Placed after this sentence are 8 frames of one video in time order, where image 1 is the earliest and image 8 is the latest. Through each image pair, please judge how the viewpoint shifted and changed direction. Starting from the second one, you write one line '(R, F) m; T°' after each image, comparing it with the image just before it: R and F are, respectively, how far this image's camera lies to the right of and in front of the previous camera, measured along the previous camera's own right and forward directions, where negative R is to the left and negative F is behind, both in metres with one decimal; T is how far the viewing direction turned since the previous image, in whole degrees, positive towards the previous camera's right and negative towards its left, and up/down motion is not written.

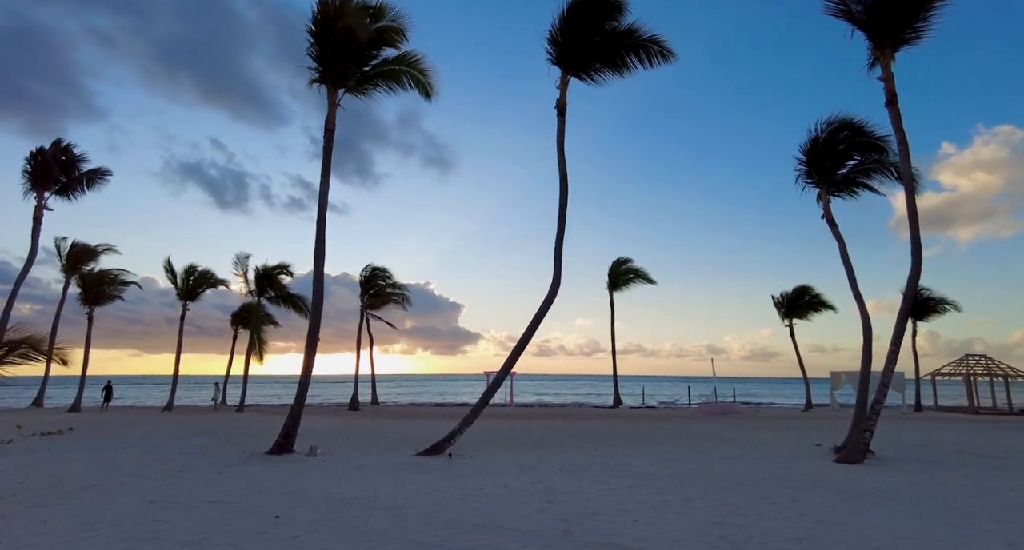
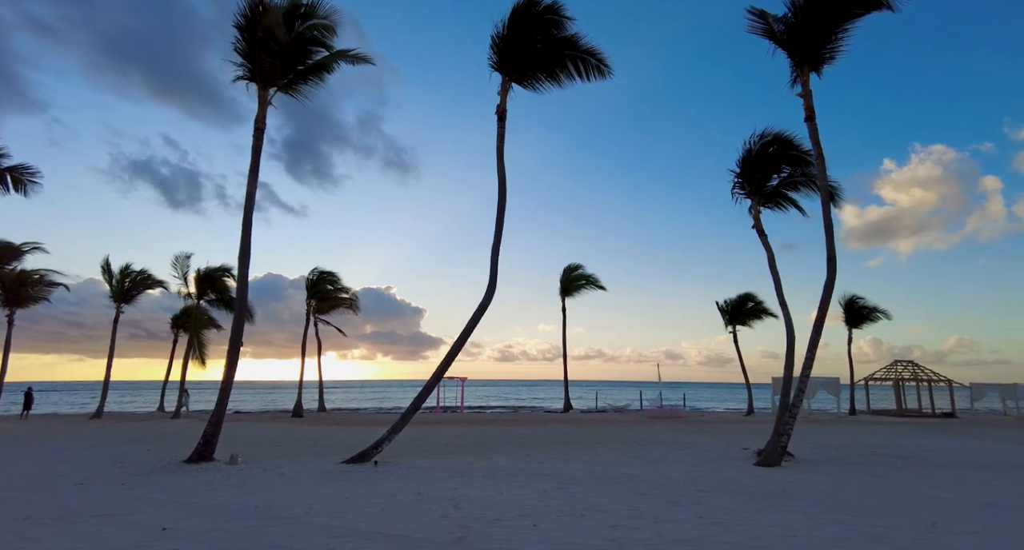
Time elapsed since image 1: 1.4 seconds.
(+0.4, 0.0) m; +4°
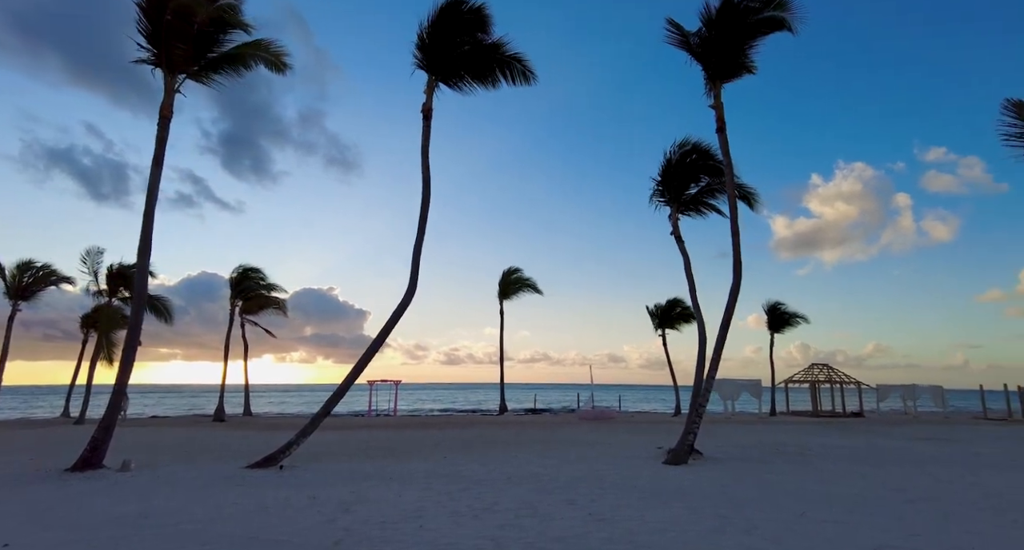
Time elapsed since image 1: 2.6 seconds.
(+0.4, 0.0) m; +6°
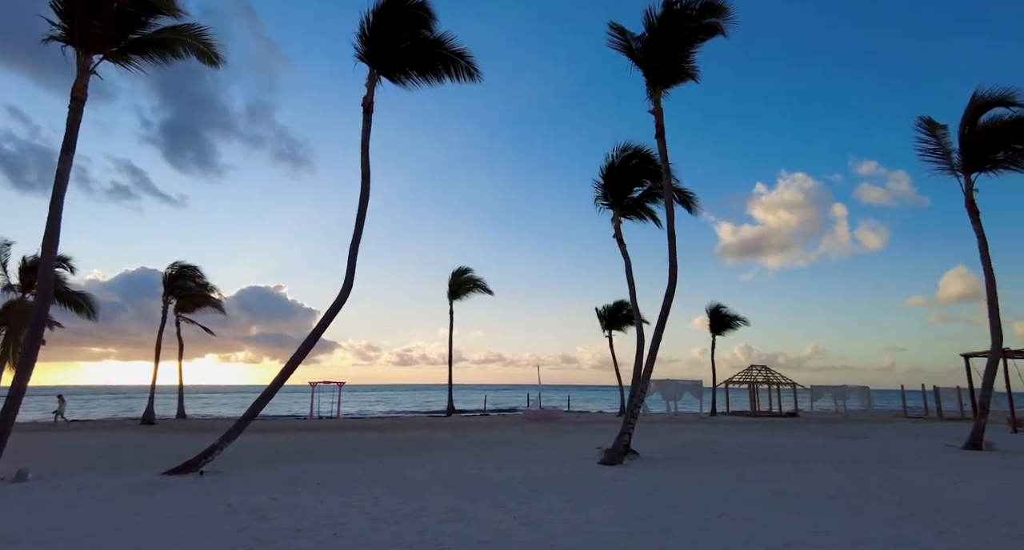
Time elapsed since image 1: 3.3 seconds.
(+0.2, +0.1) m; +5°
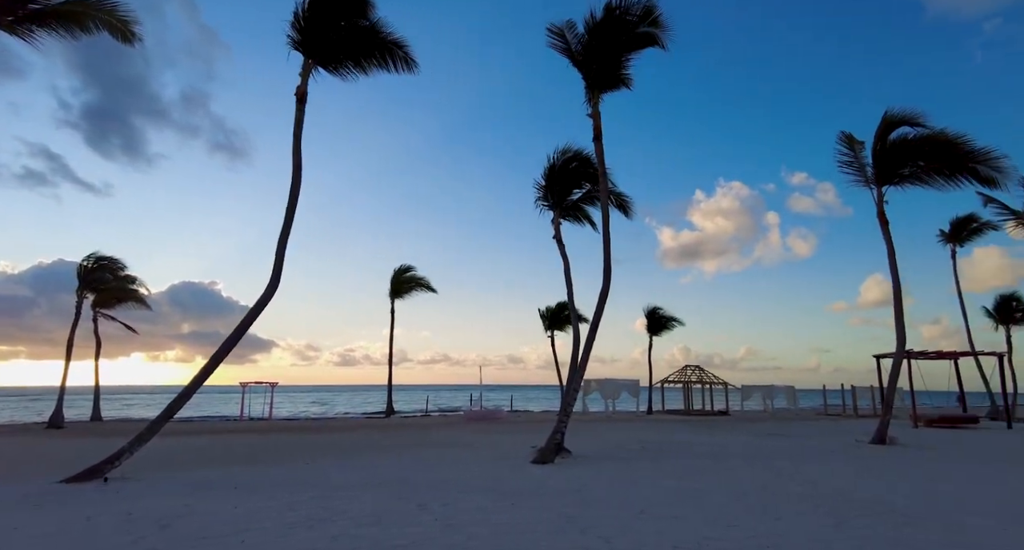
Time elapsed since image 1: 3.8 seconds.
(+0.2, 0.0) m; +6°
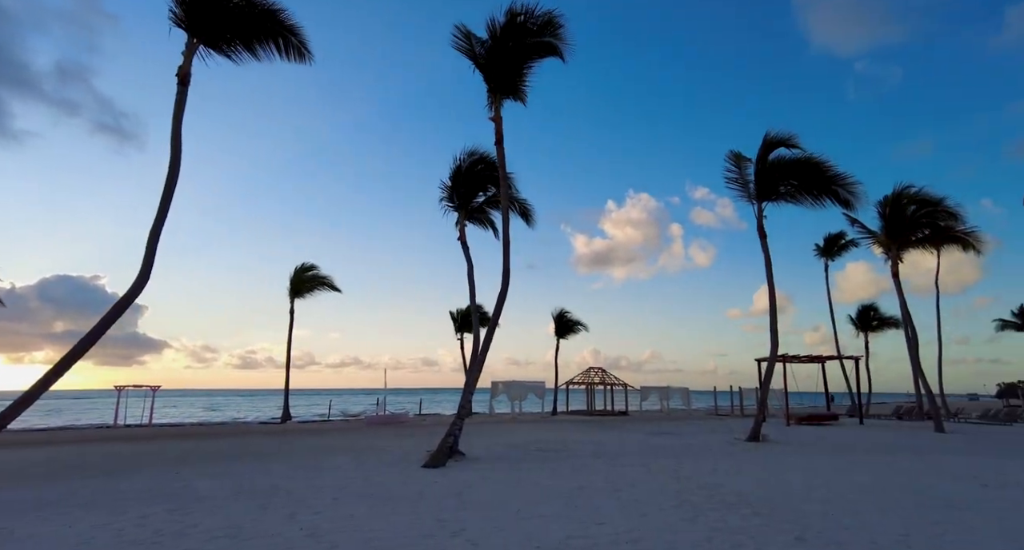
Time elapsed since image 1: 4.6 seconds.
(+0.3, +0.1) m; +9°
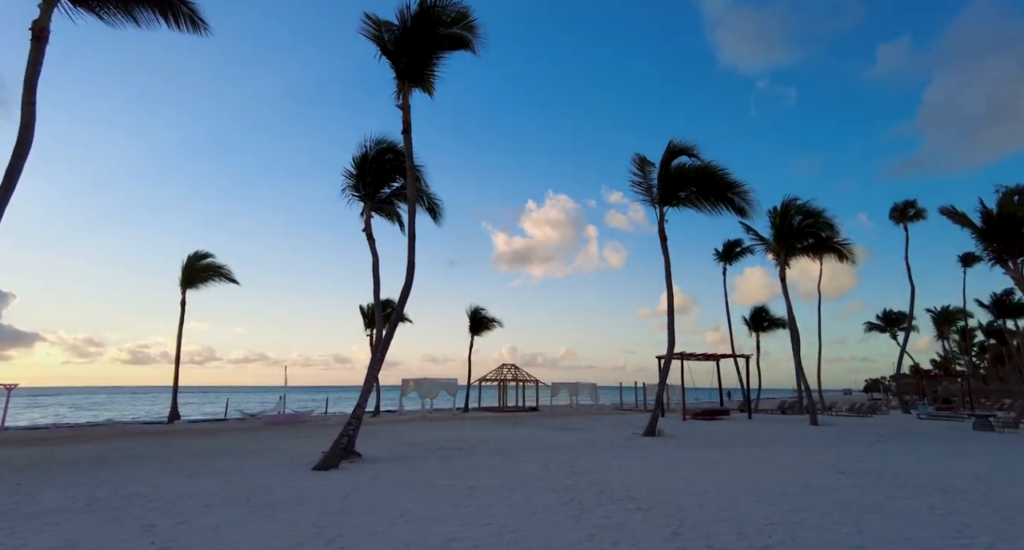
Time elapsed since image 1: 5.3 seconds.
(+0.2, +0.2) m; +8°
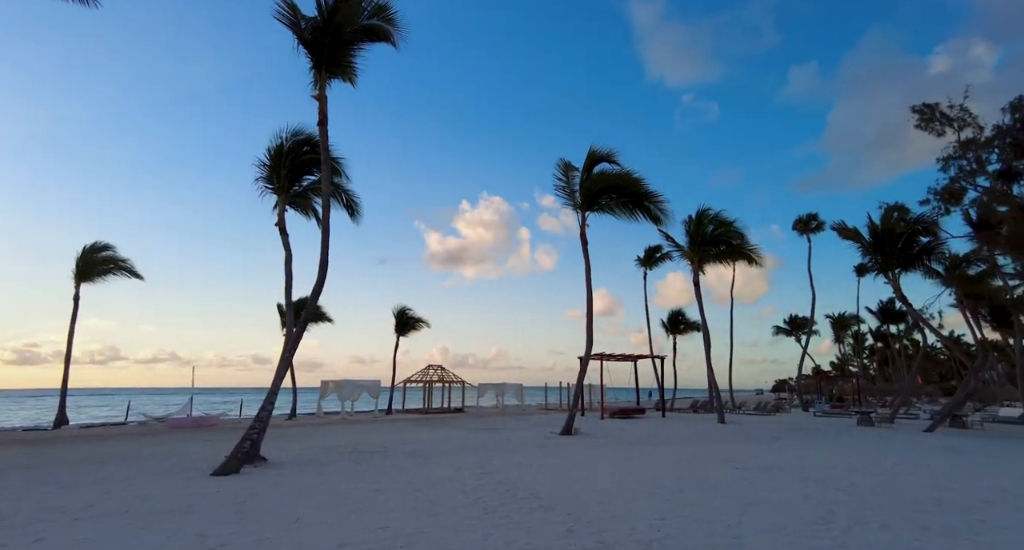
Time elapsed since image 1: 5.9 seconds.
(+0.2, 0.0) m; +7°
